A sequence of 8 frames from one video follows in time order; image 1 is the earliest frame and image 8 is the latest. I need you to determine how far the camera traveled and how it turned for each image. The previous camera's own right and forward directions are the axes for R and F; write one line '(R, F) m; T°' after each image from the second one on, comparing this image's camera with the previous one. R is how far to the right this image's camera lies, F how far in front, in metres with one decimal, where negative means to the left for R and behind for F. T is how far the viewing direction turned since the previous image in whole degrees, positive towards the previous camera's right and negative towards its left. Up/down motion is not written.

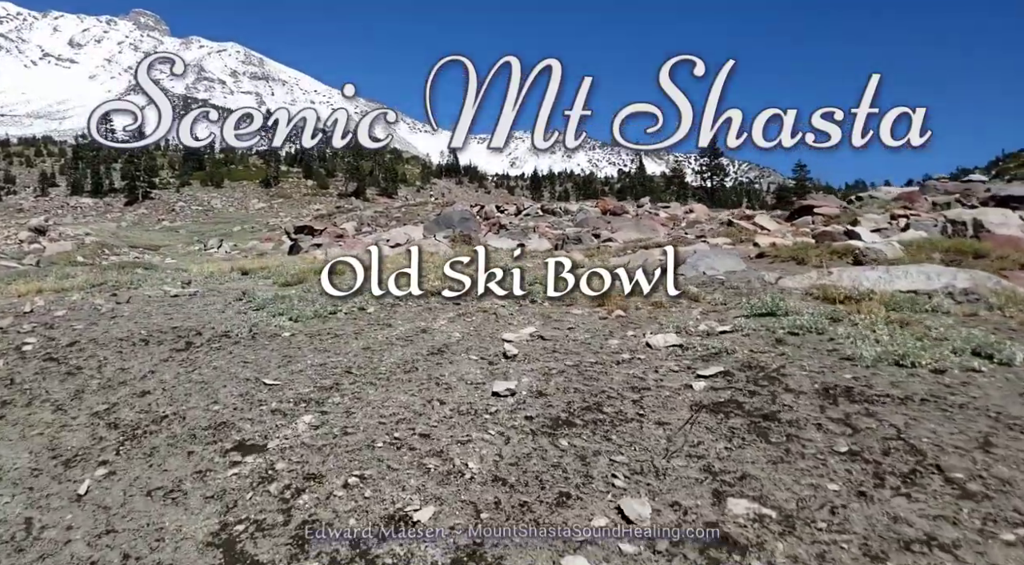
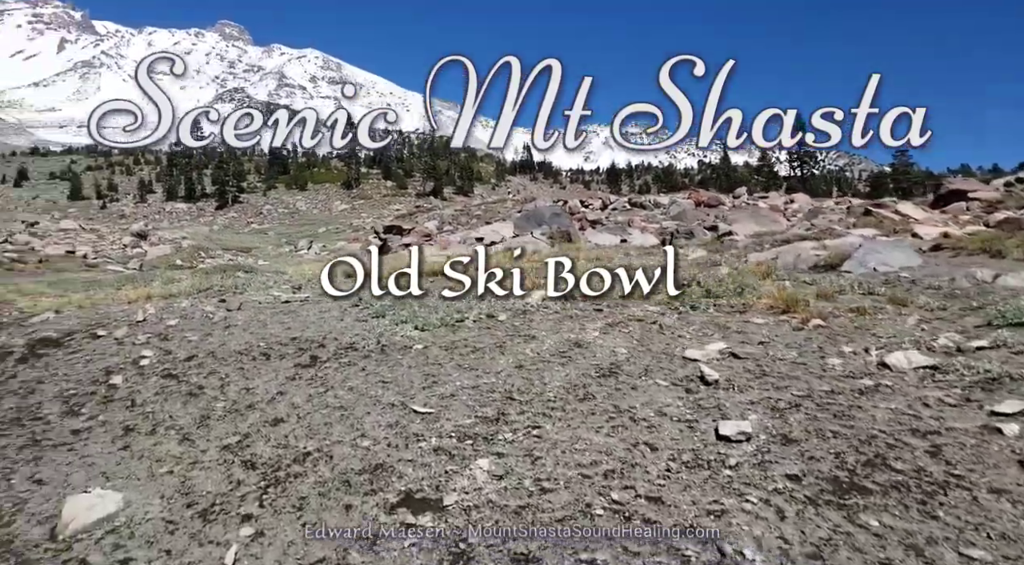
(-1.2, +1.3) m; -6°
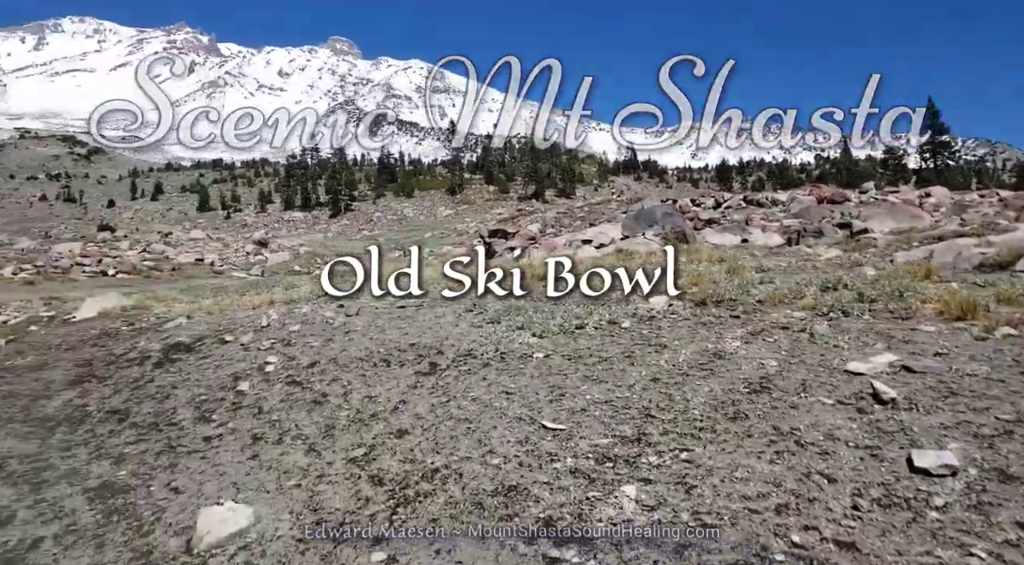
(-0.3, +0.5) m; -8°
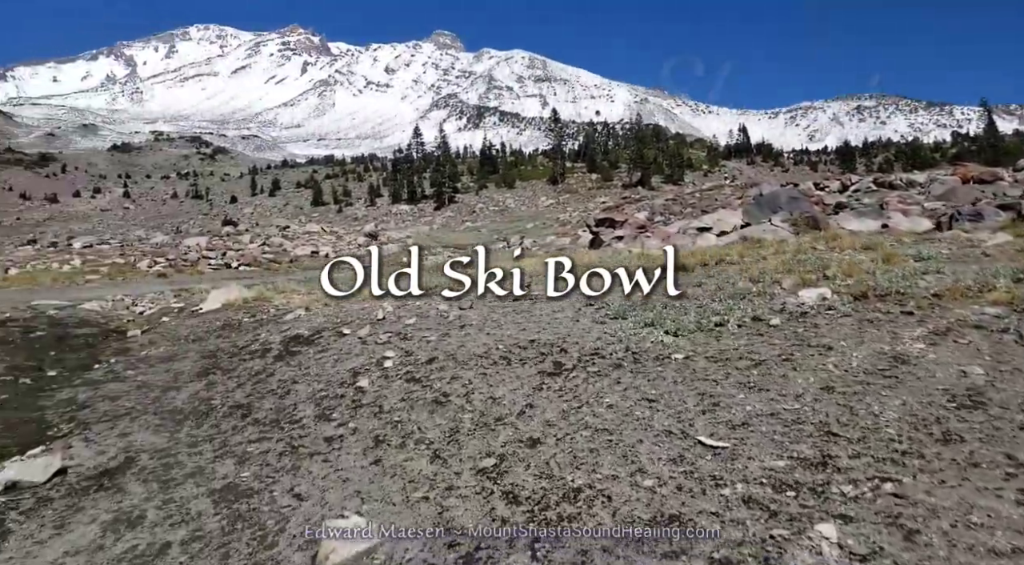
(-0.4, +0.7) m; -8°
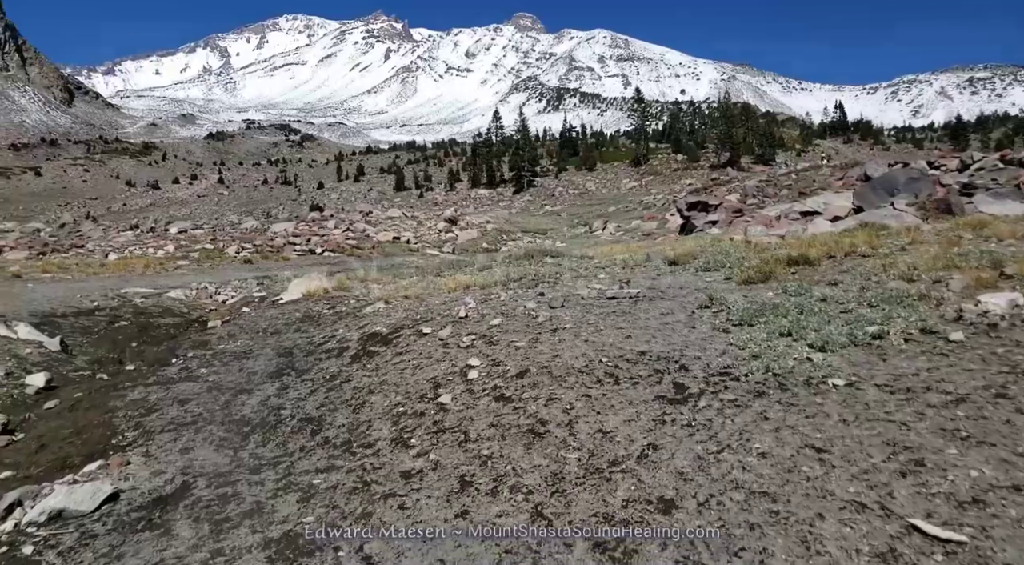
(-0.3, +1.4) m; -7°
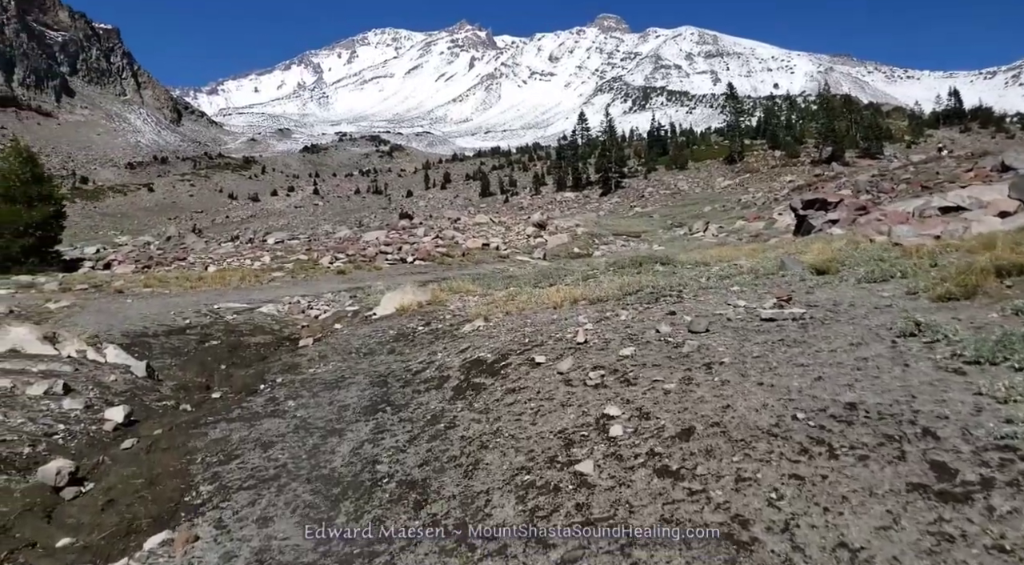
(-0.6, +1.8) m; -7°
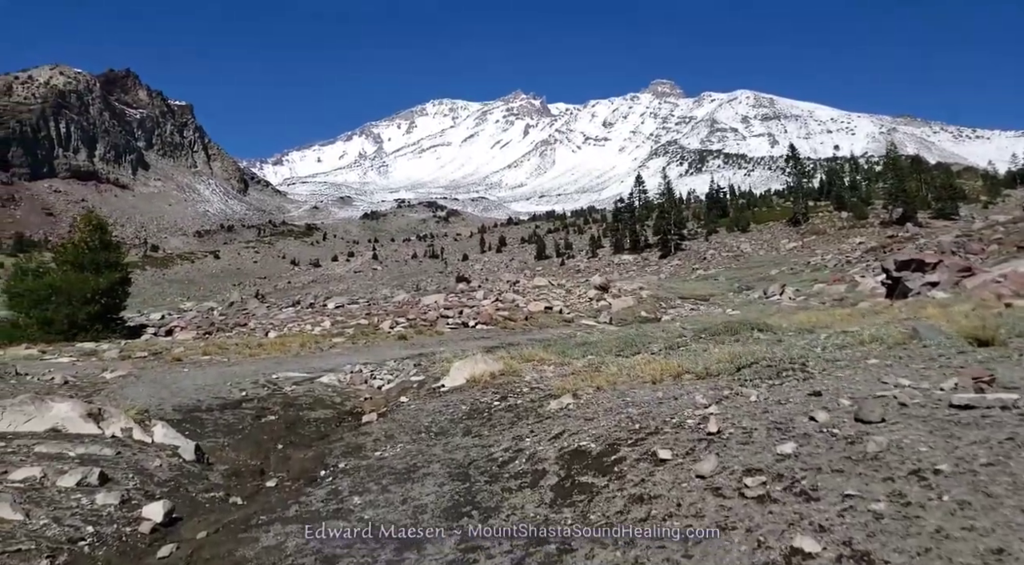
(-0.7, +1.7) m; -4°
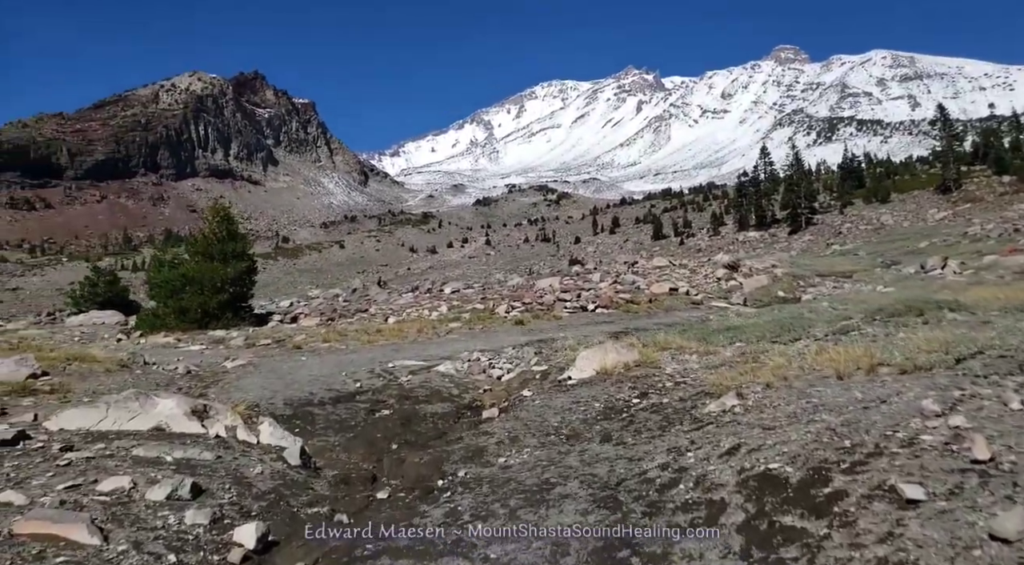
(-0.5, +2.0) m; -10°
